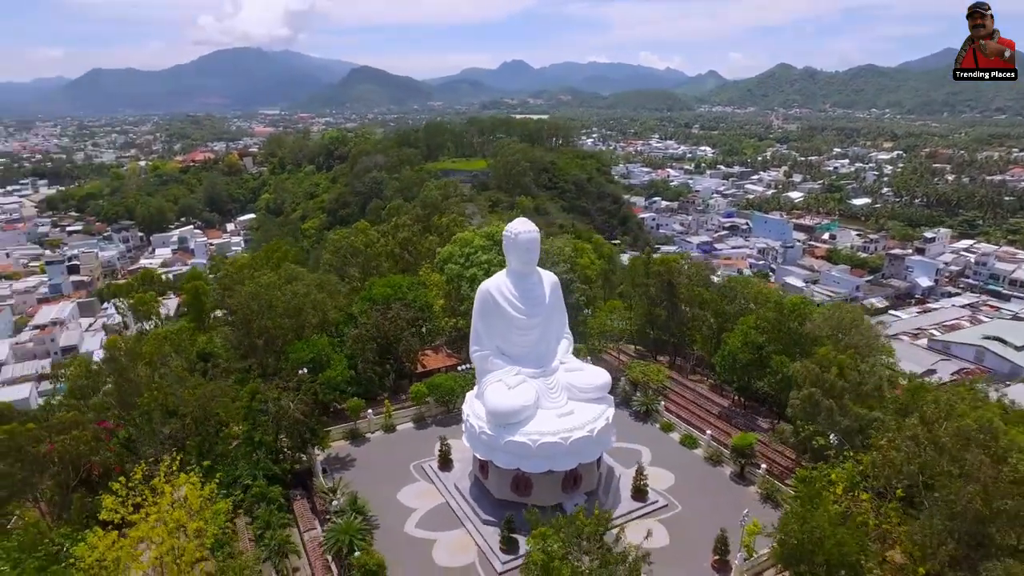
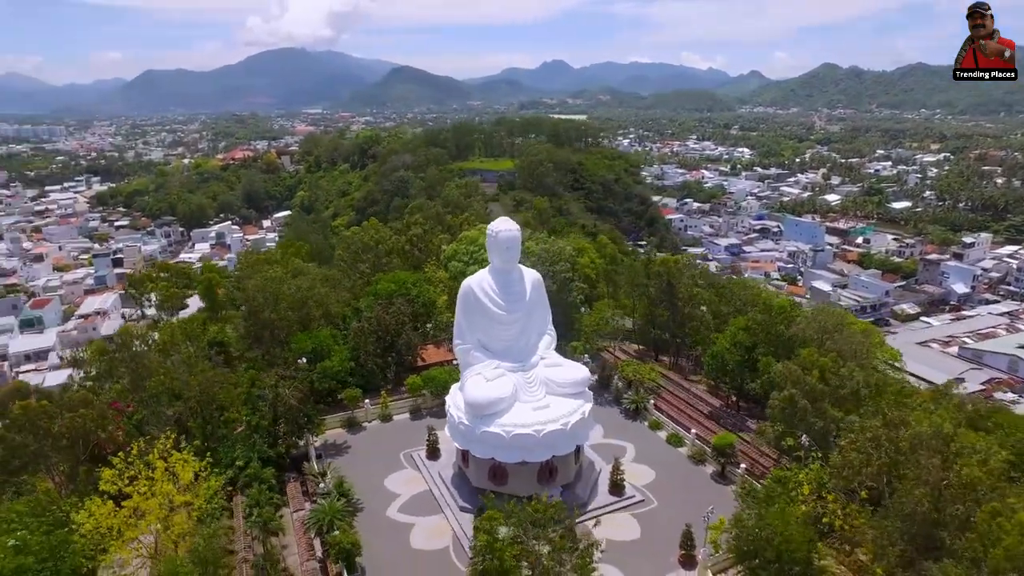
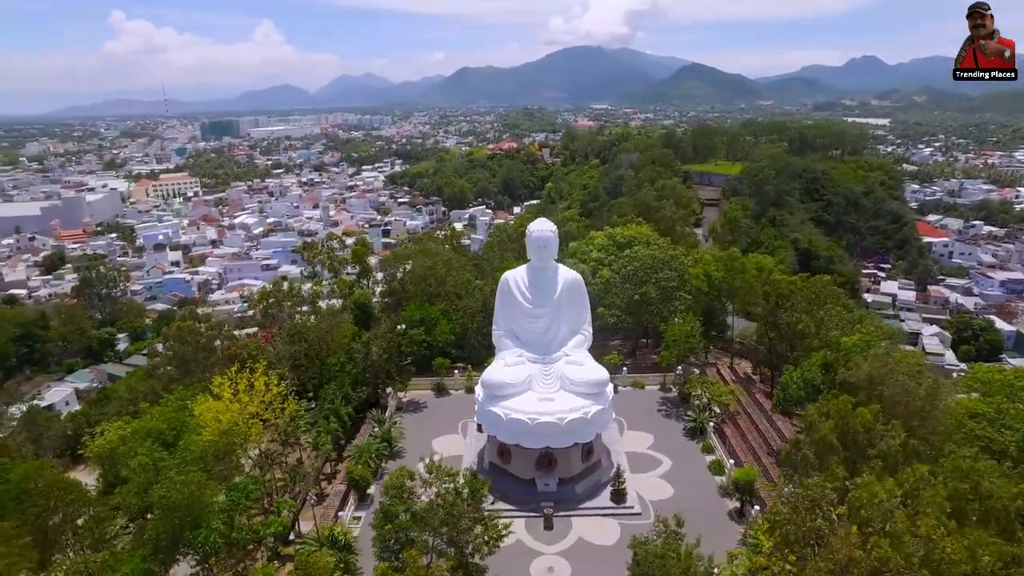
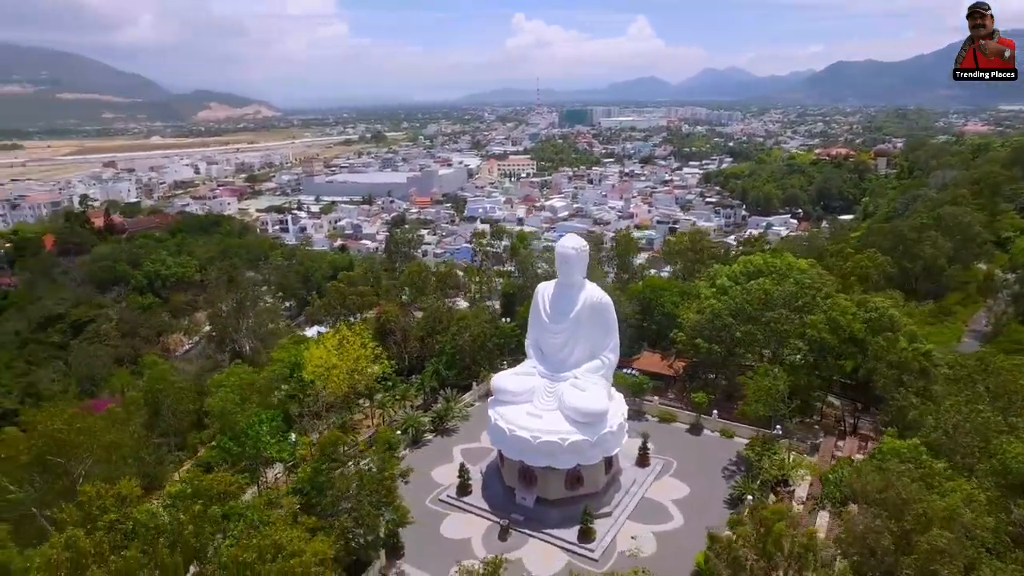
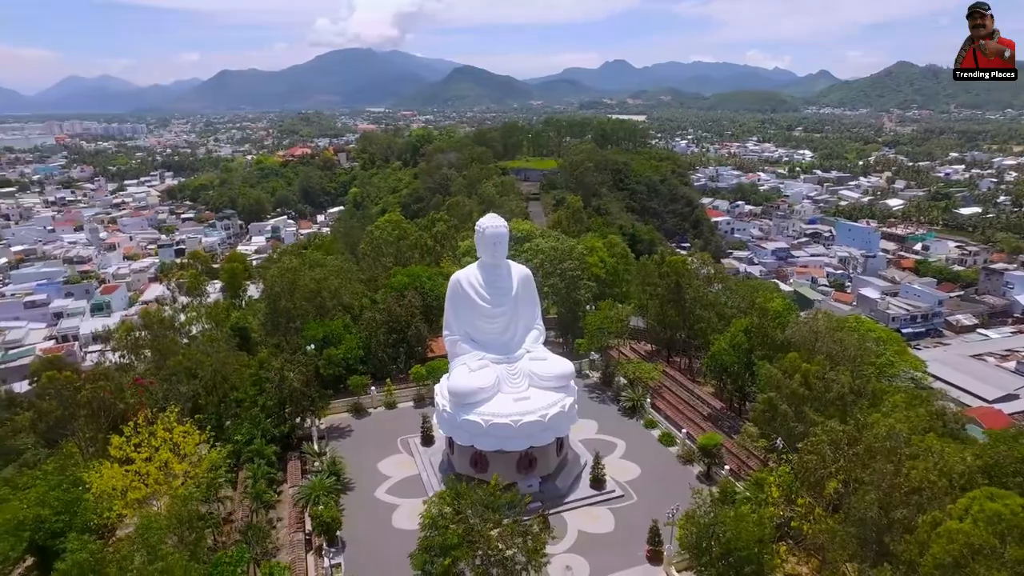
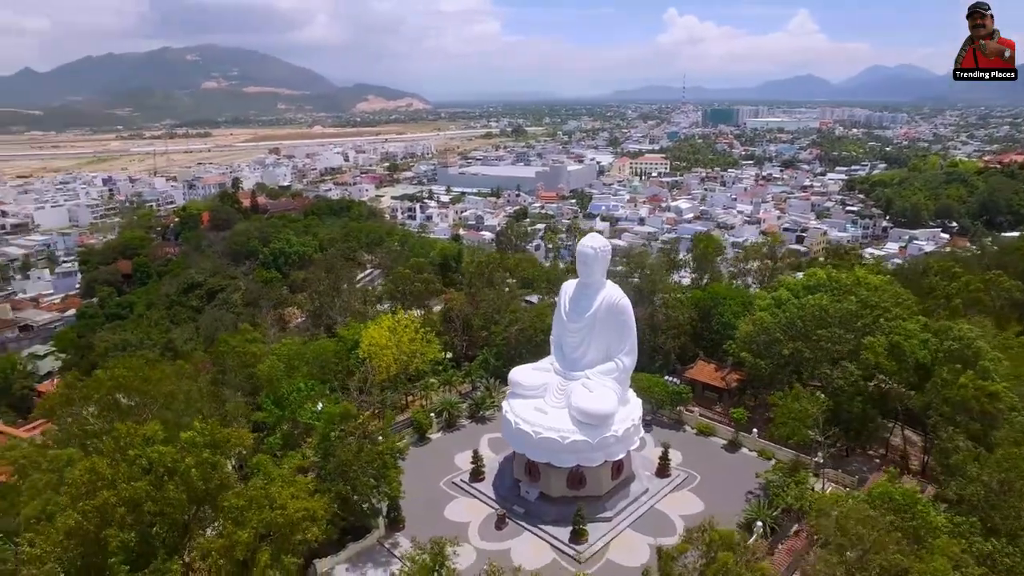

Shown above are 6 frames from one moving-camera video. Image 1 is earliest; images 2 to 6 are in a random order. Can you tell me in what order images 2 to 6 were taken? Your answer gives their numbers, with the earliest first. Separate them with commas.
2, 5, 3, 4, 6
